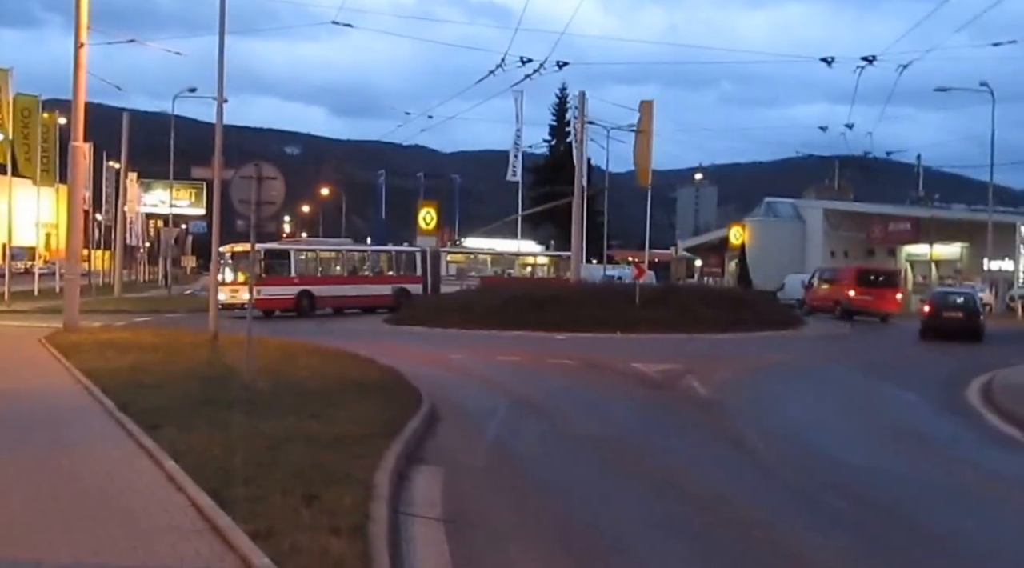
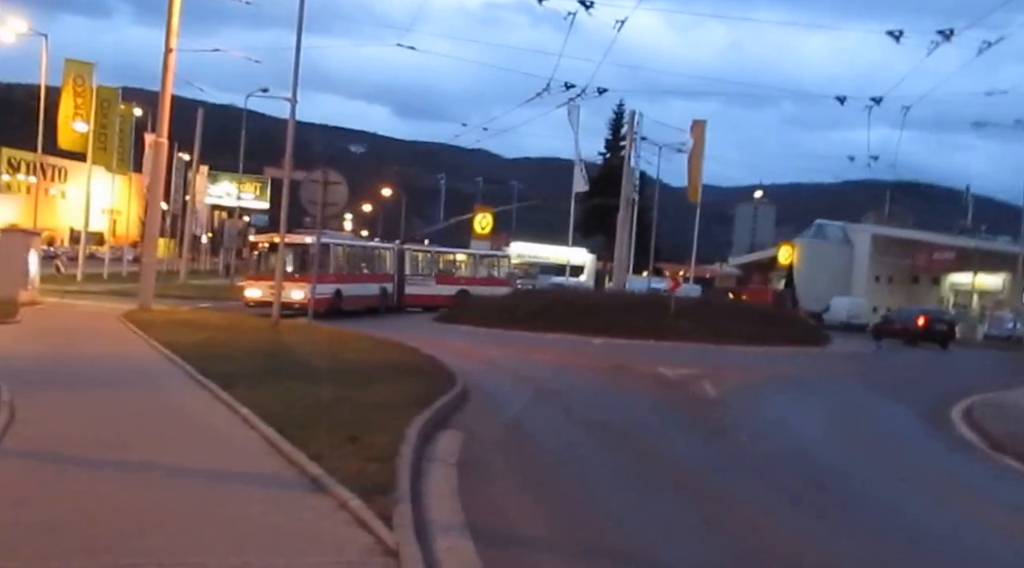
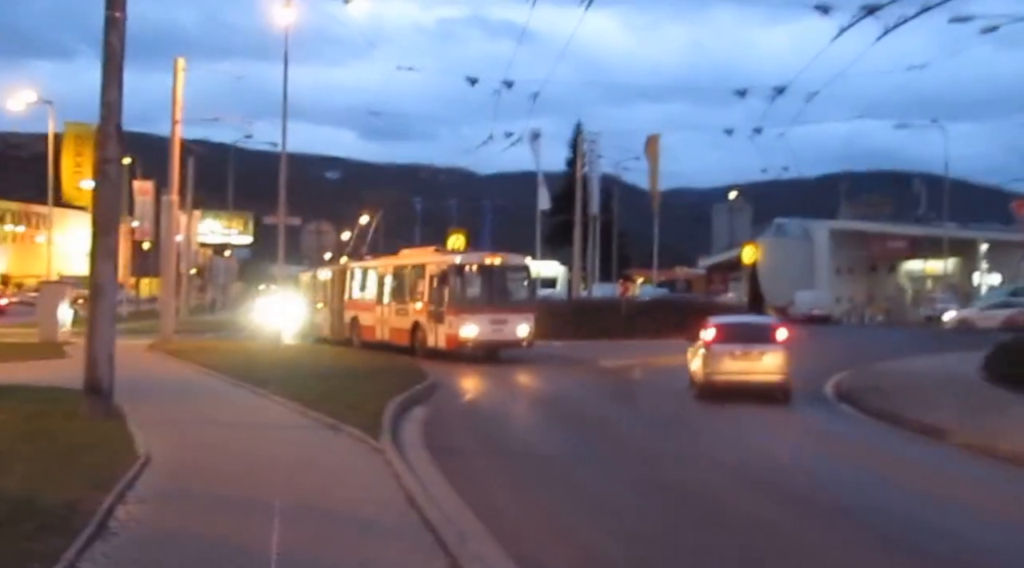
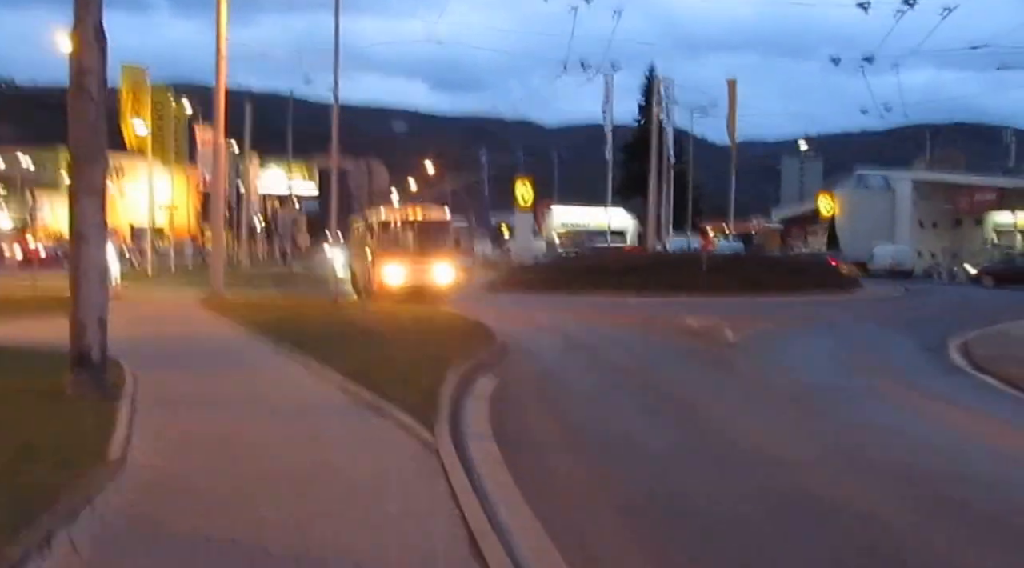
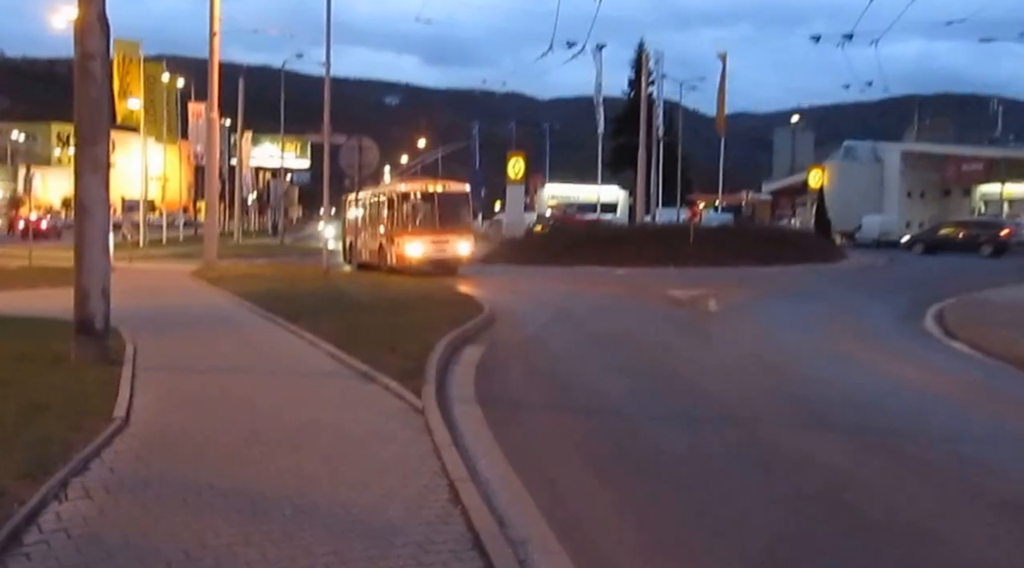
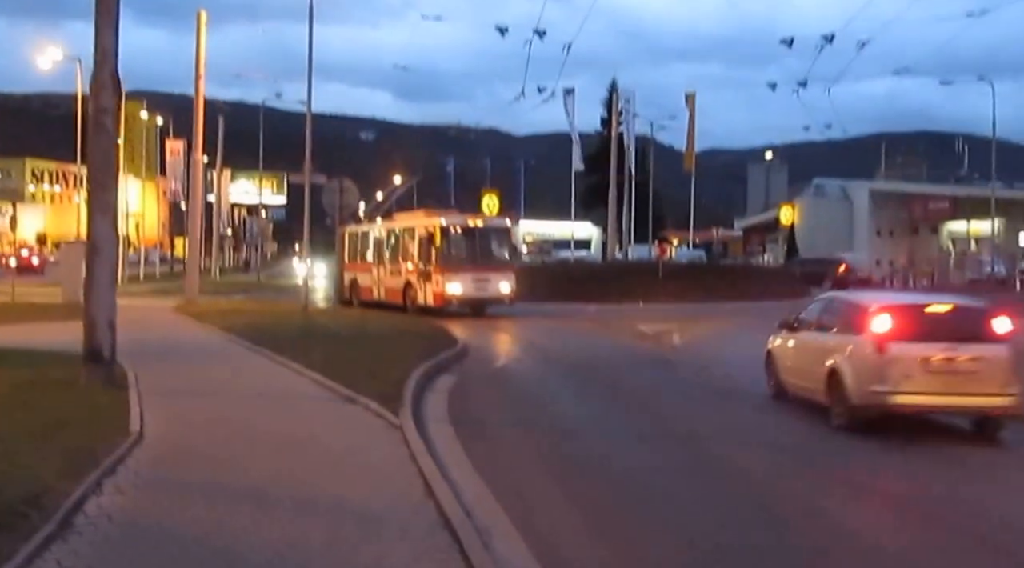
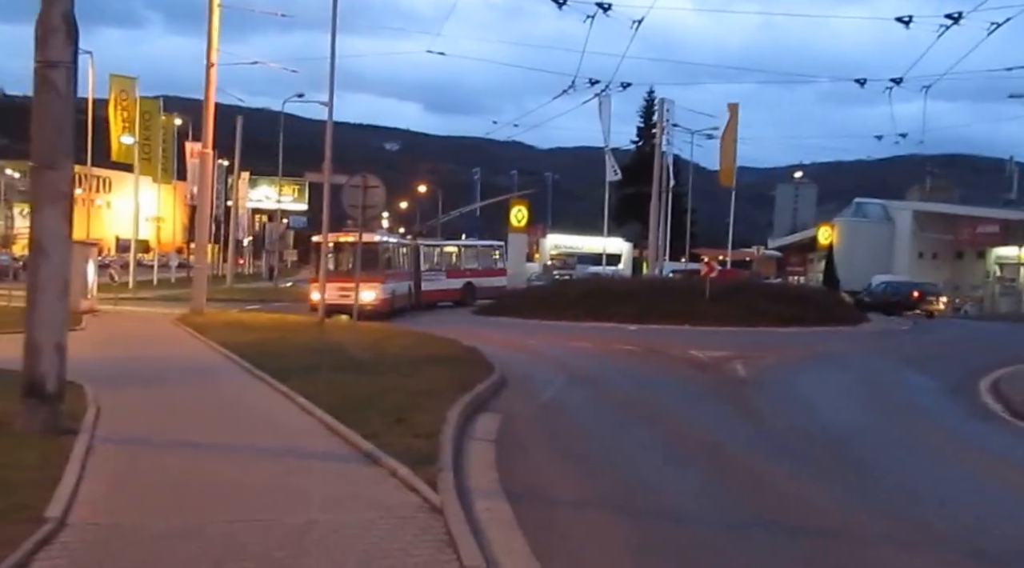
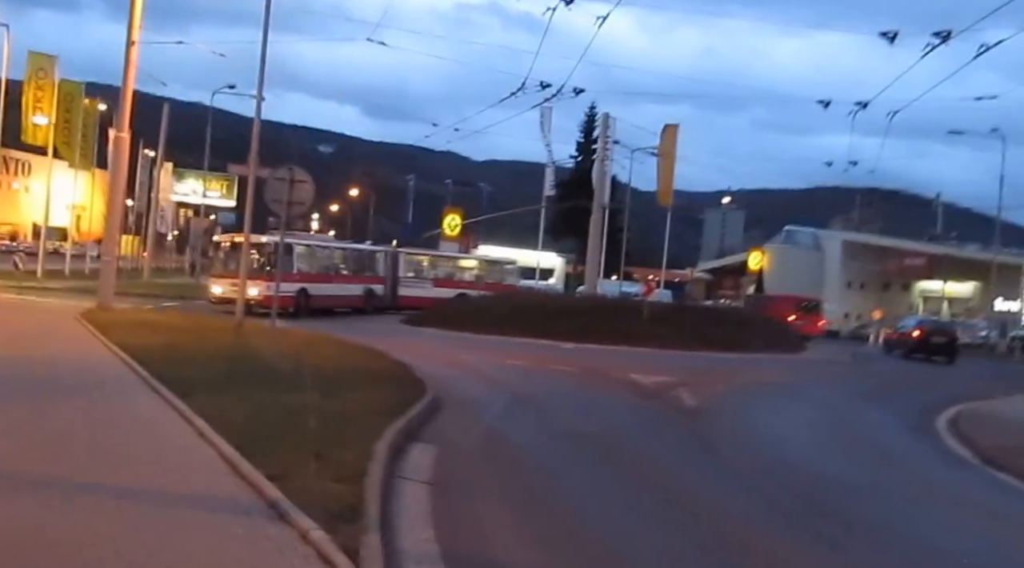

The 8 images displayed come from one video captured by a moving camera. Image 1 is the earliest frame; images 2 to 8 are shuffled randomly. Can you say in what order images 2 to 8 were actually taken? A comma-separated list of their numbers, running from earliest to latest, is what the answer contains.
8, 2, 7, 4, 5, 6, 3
